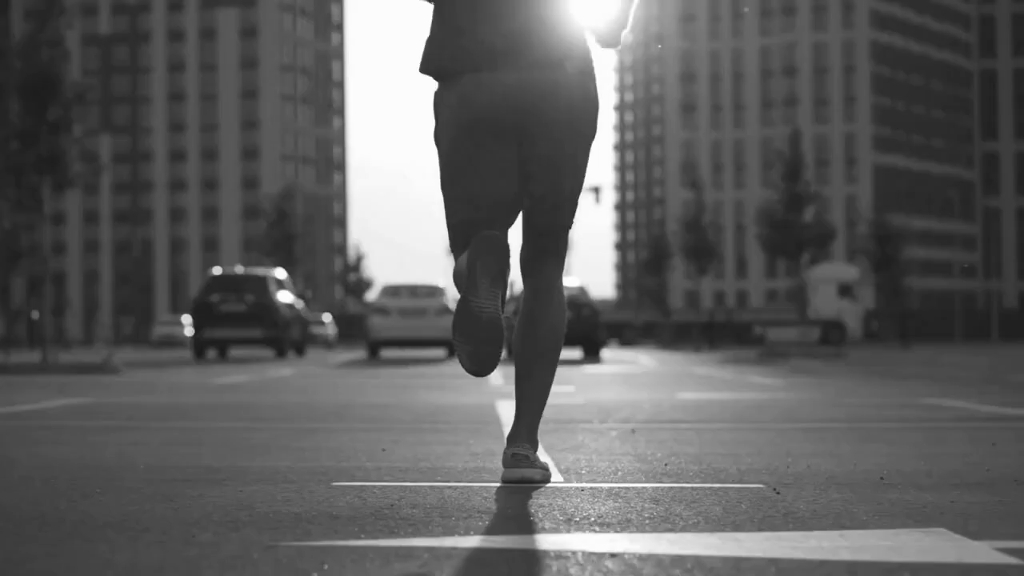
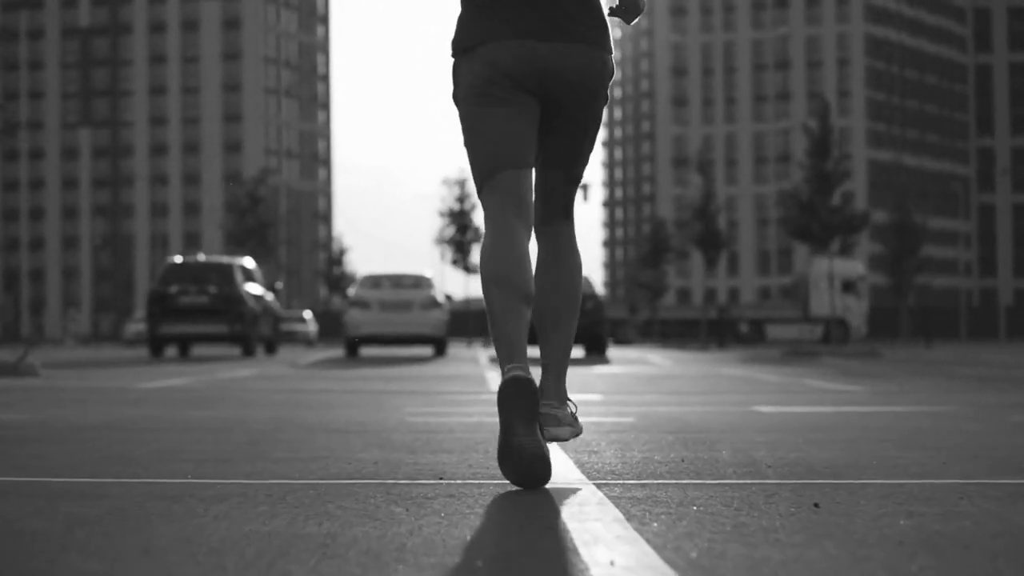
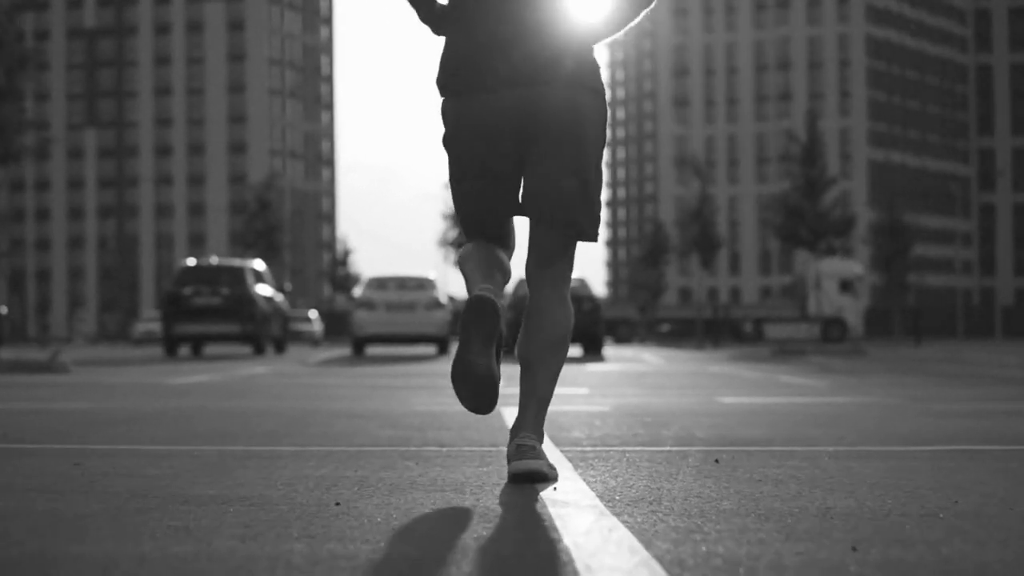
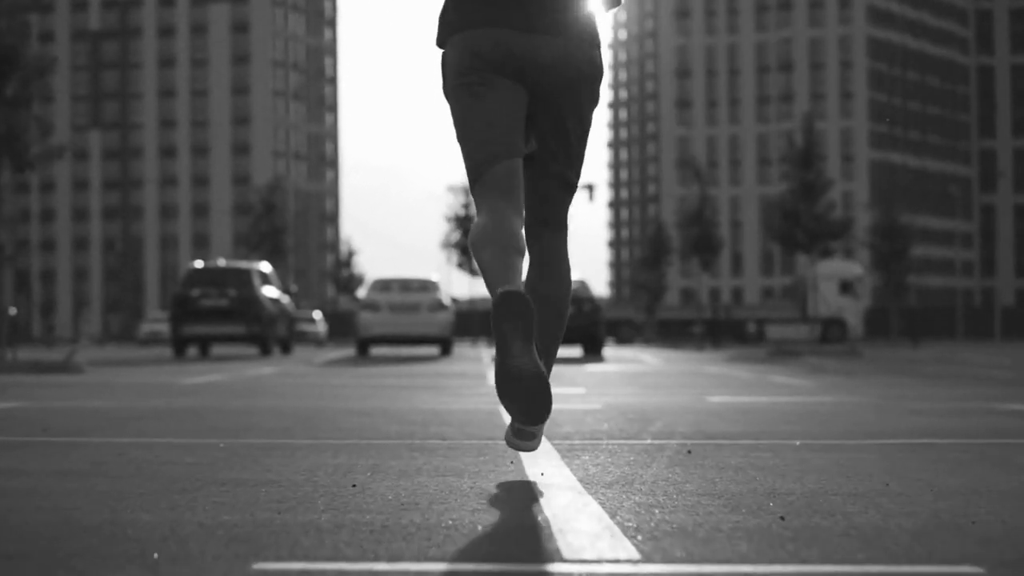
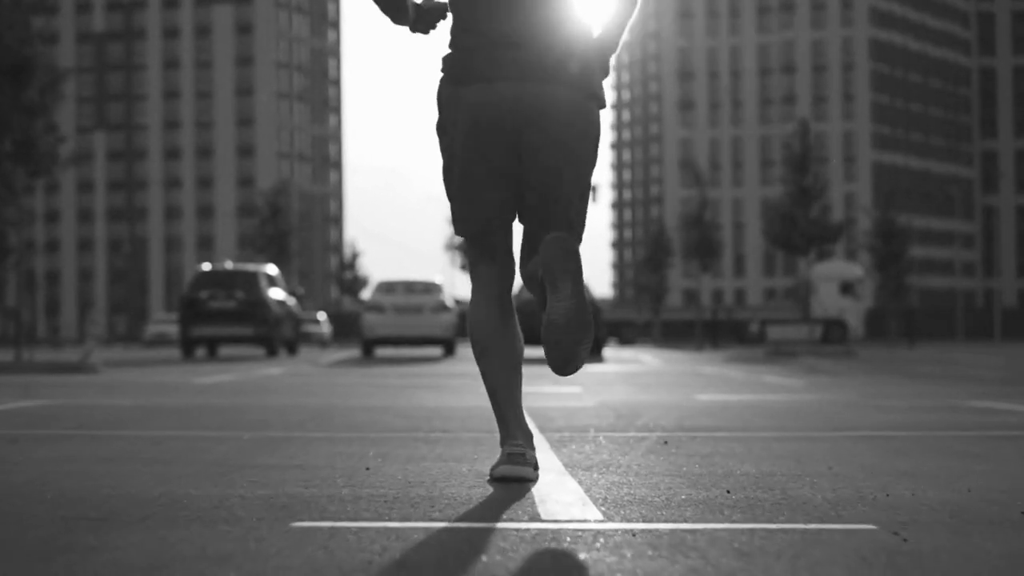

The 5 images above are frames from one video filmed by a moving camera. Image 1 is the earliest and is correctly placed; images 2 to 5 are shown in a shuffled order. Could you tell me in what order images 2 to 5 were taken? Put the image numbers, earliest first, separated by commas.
5, 4, 3, 2
